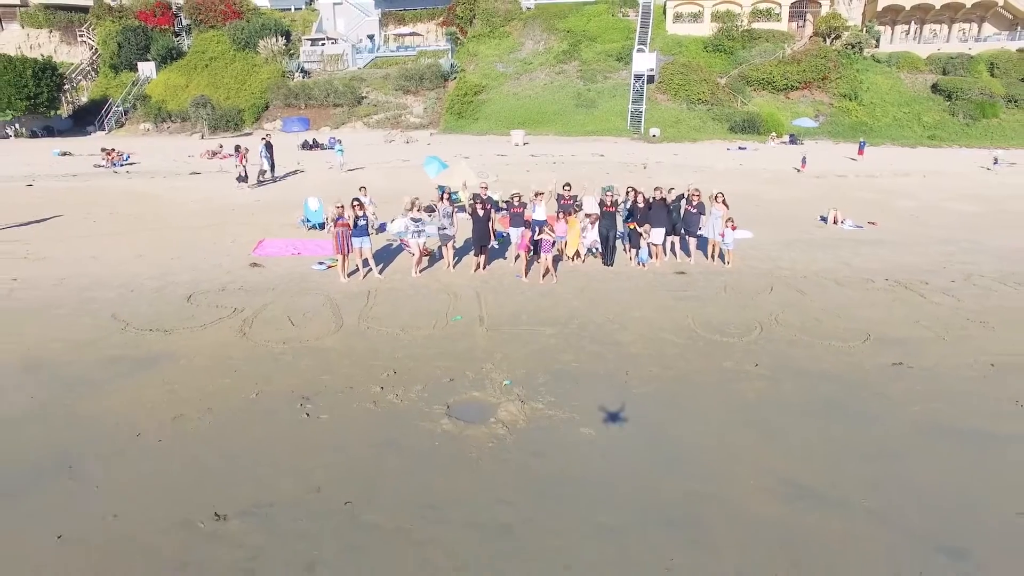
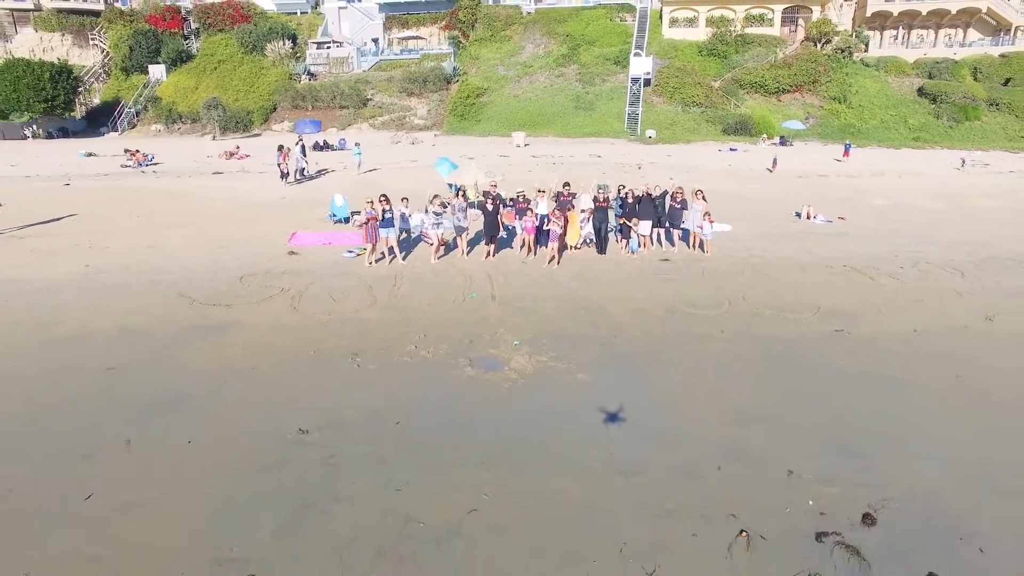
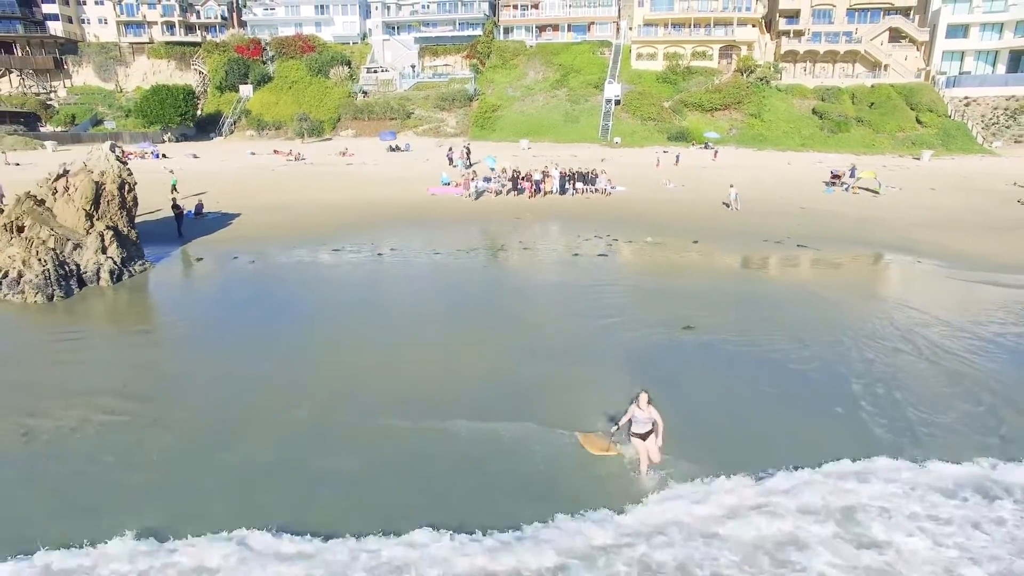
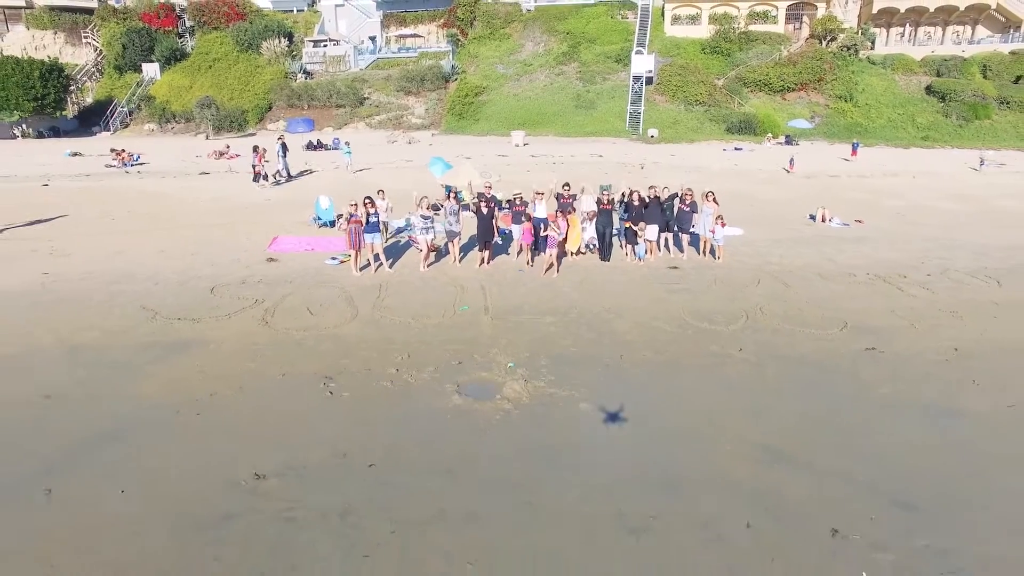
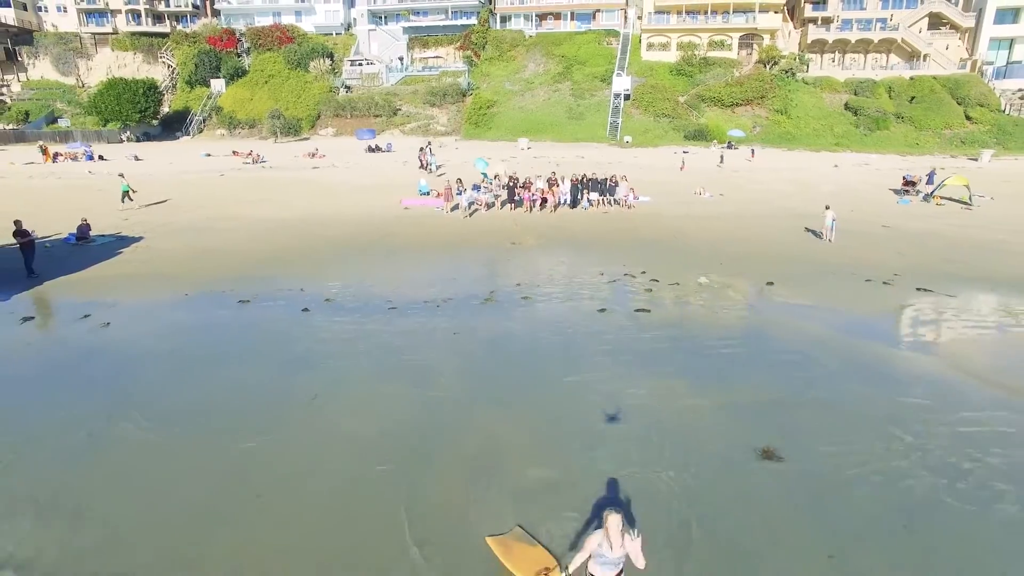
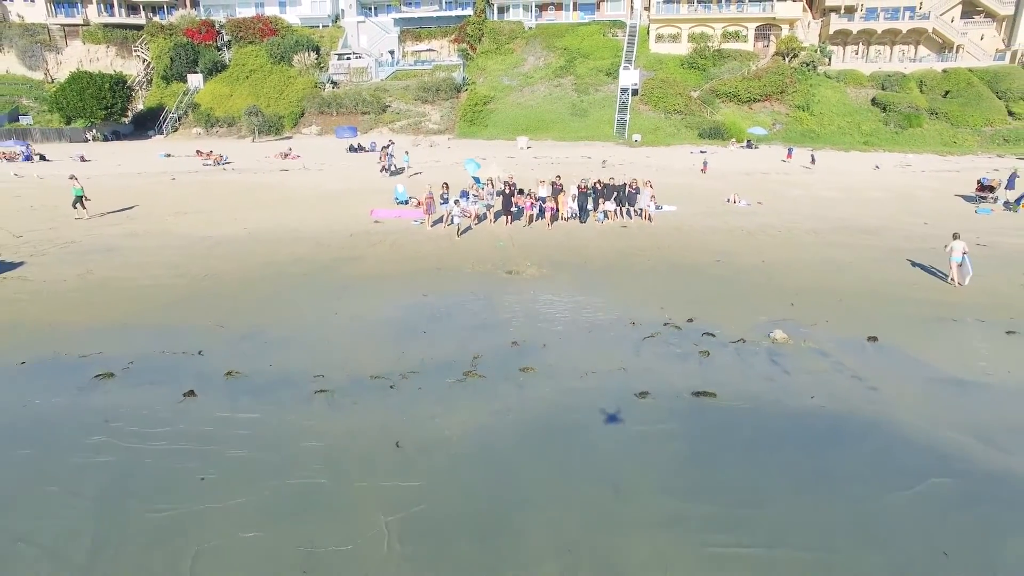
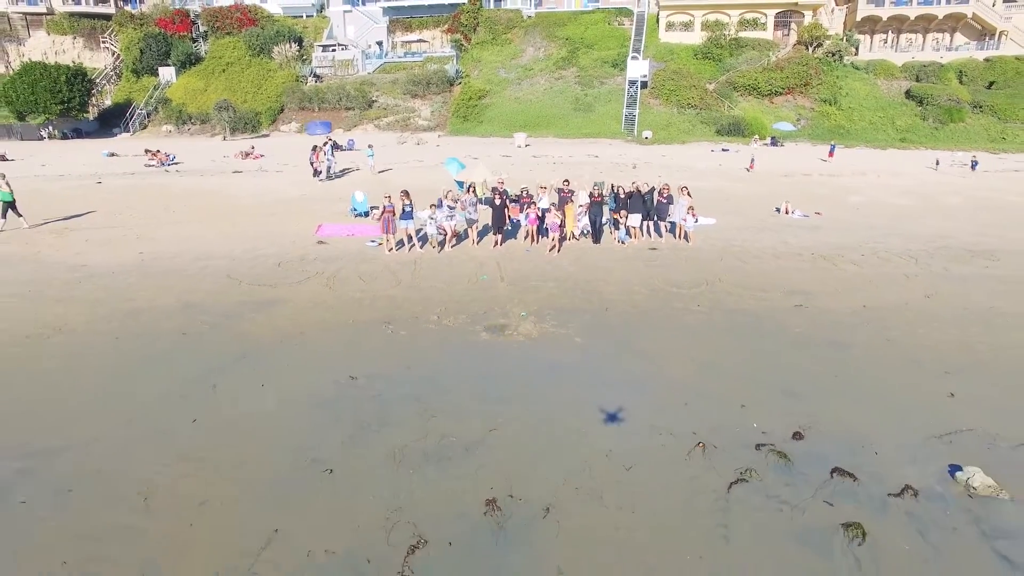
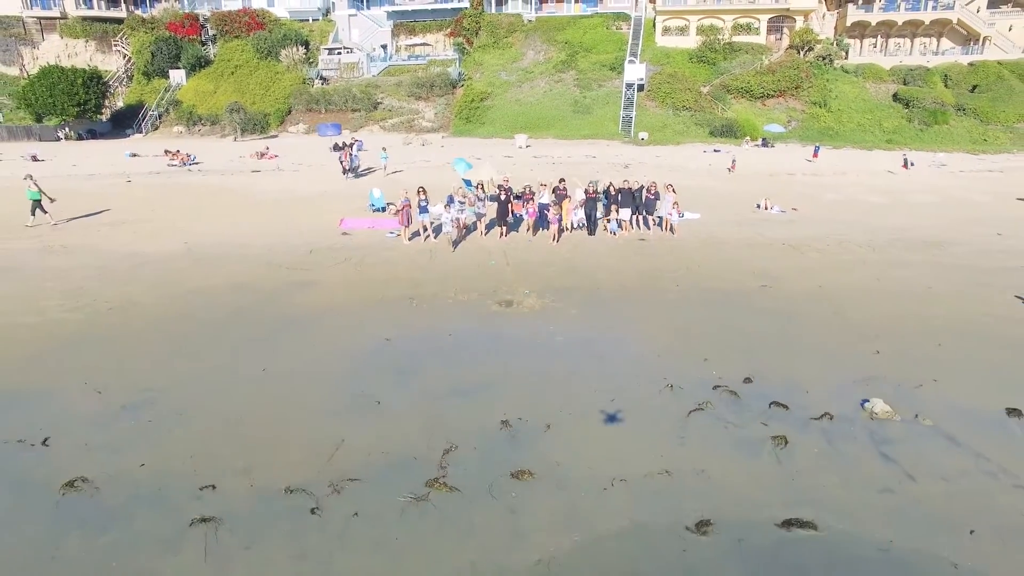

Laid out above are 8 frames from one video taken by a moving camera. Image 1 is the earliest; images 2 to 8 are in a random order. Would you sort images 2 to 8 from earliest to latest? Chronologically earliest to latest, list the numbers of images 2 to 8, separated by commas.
4, 2, 7, 8, 6, 5, 3
